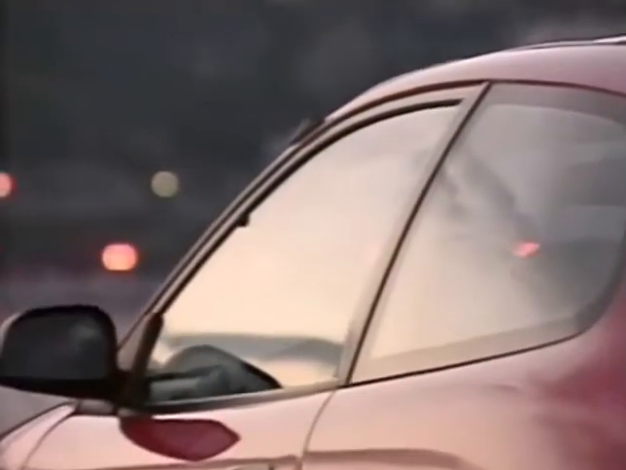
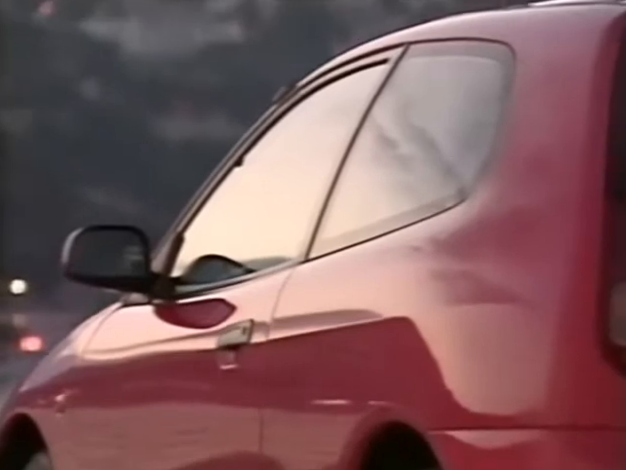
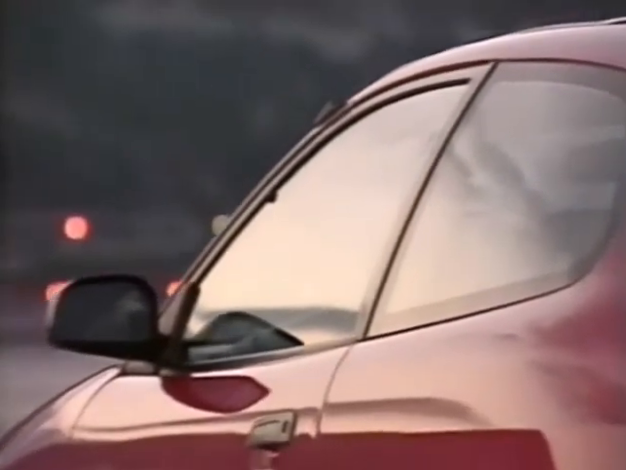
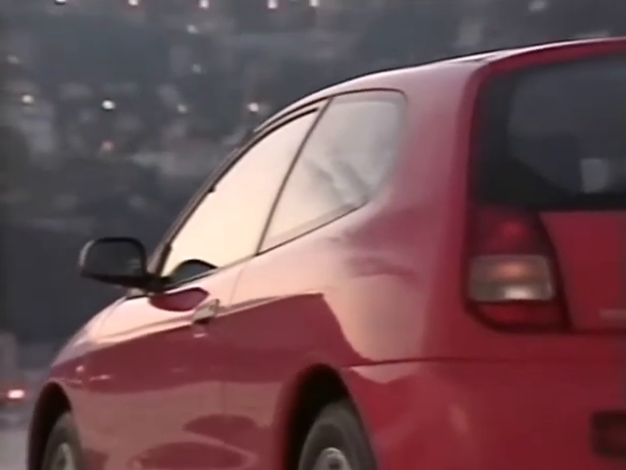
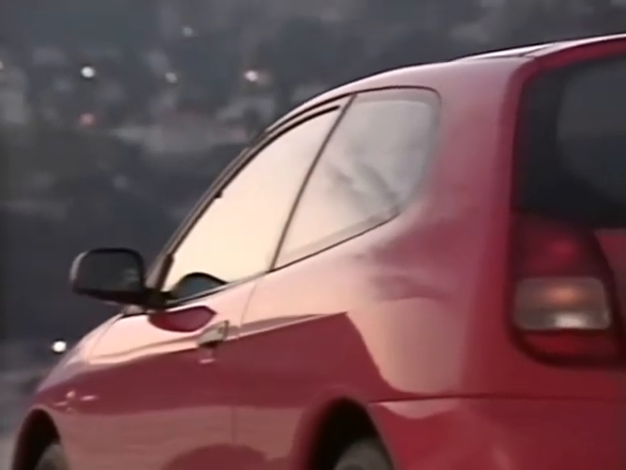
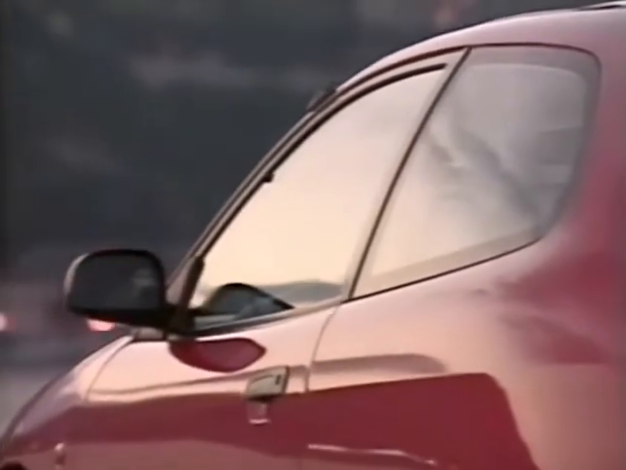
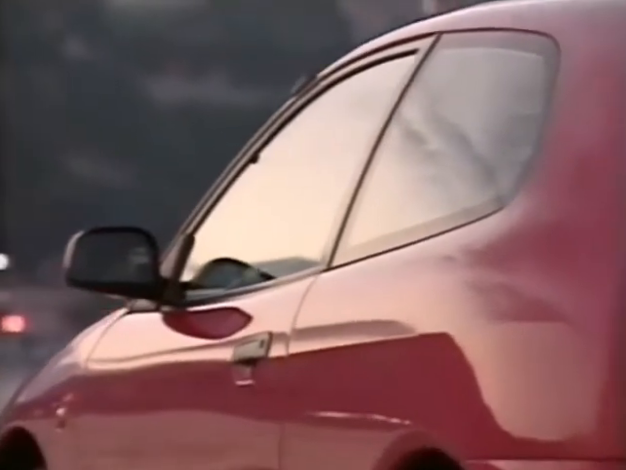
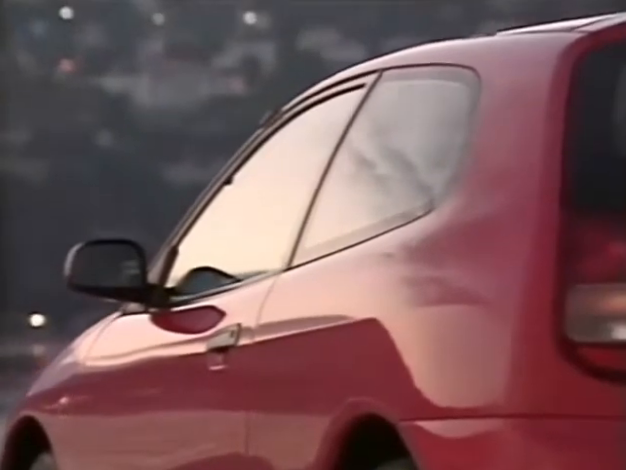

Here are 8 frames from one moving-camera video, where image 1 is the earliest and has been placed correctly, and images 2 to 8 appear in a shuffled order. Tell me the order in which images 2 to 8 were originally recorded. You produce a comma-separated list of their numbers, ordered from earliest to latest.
3, 6, 7, 2, 8, 5, 4
